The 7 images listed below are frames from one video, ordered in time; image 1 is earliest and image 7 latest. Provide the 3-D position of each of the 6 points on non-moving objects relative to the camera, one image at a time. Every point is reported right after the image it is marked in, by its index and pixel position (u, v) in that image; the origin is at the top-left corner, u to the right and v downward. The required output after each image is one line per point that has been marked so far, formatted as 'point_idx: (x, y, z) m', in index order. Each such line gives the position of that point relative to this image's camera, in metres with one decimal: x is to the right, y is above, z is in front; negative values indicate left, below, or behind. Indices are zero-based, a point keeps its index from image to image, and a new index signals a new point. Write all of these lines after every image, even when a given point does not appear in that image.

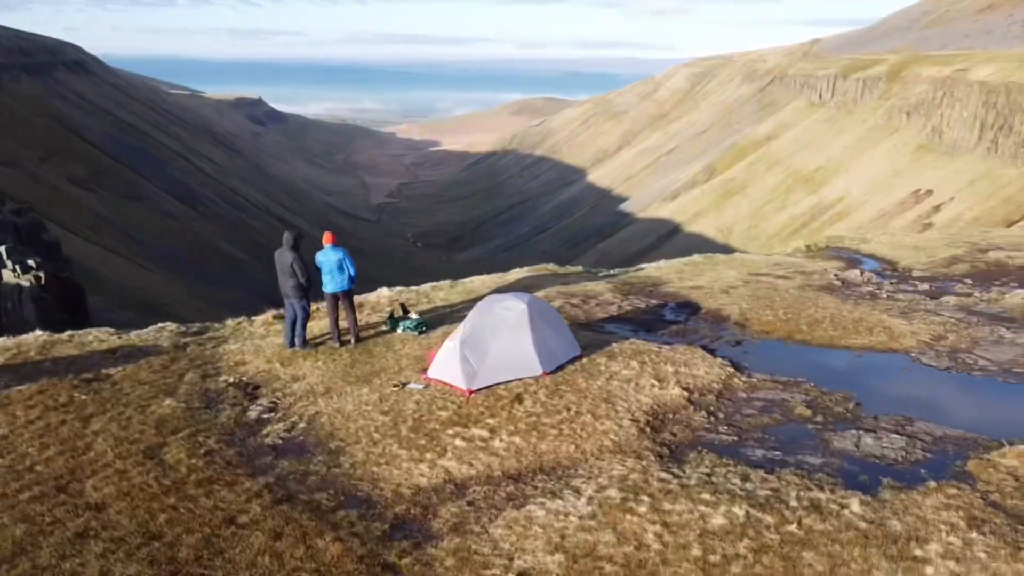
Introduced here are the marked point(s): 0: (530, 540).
0: (+0.3, -3.2, +10.2) m
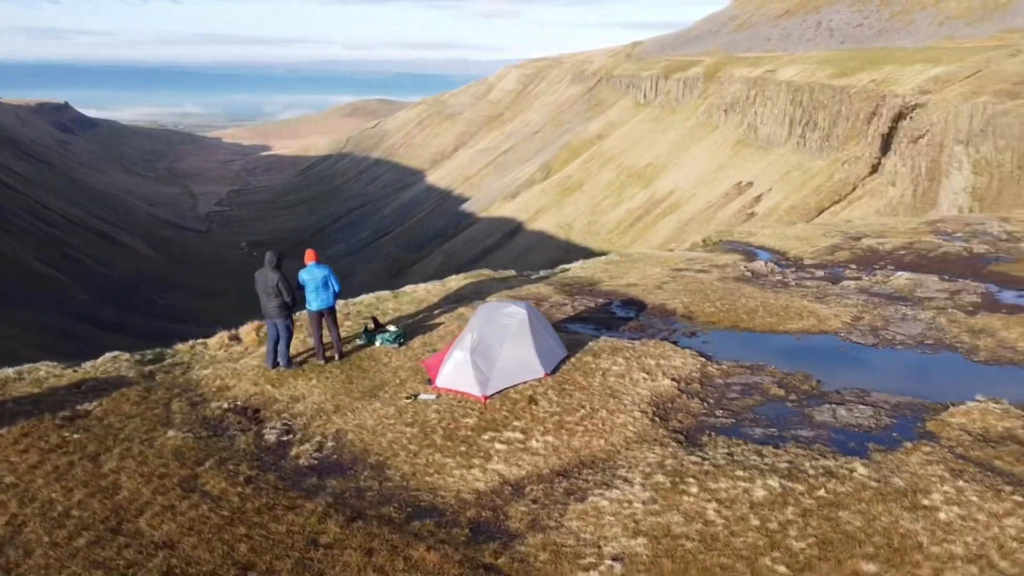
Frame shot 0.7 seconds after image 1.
0: (+1.3, -3.3, +11.0) m
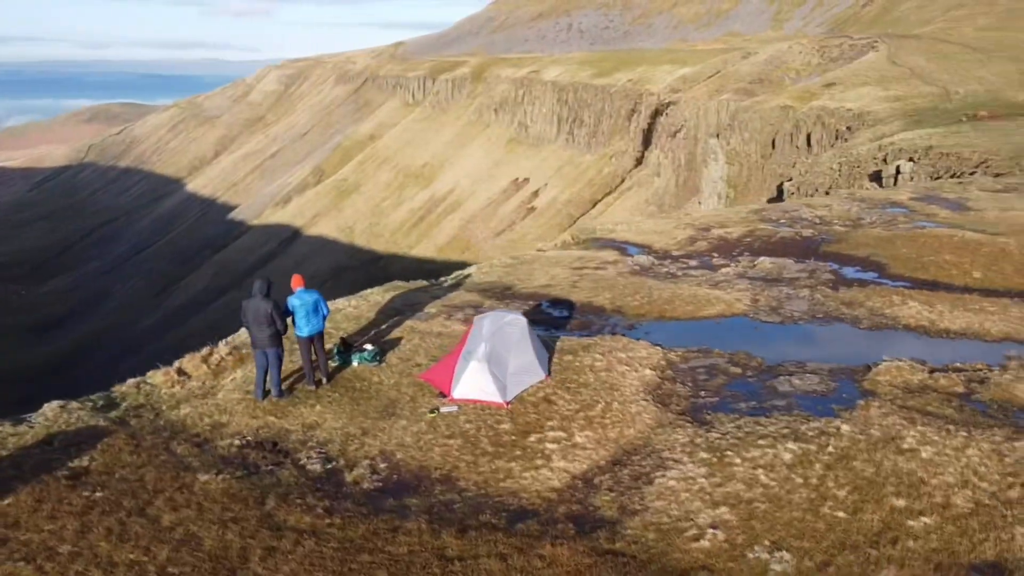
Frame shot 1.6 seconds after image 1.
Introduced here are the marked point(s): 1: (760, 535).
0: (+2.8, -3.3, +12.5) m
1: (+3.6, -3.6, +11.7) m
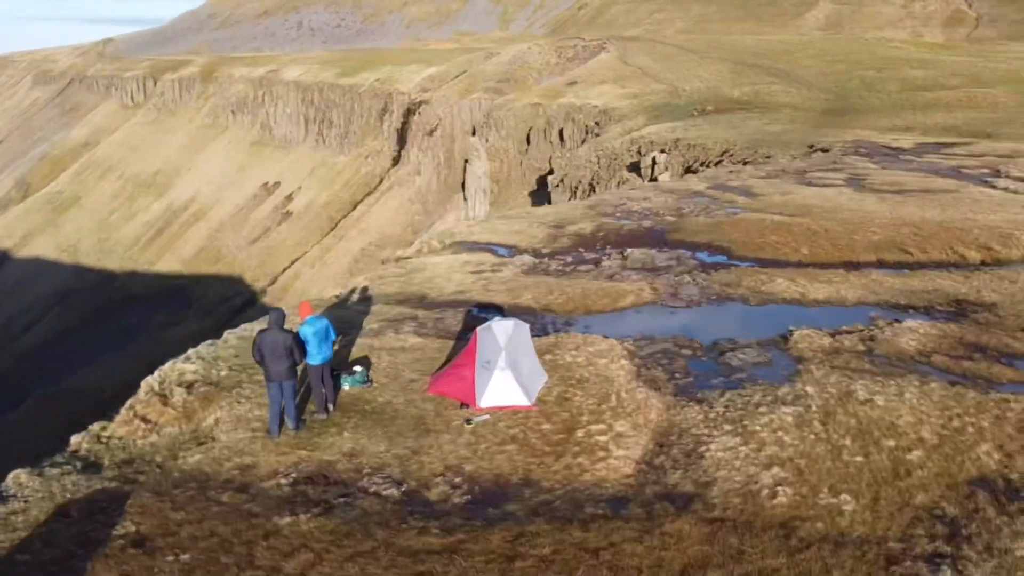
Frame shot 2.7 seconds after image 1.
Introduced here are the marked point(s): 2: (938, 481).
0: (+4.2, -3.2, +14.5) m
1: (+5.2, -3.4, +14.0) m
2: (+7.5, -3.4, +14.3) m
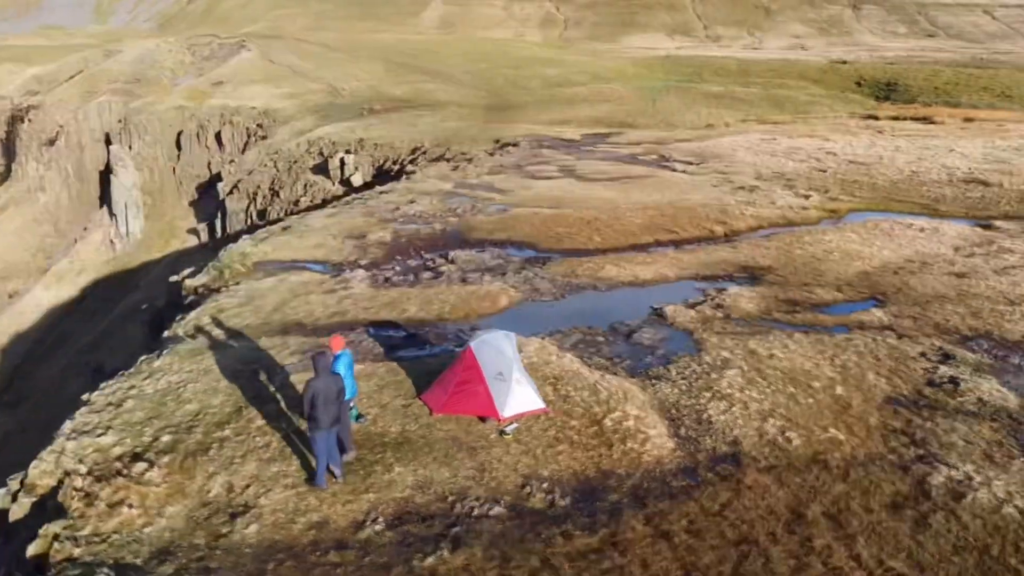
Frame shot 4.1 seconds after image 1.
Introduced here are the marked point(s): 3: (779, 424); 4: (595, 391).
0: (+5.1, -2.9, +17.4) m
1: (+6.3, -2.9, +17.4) m
2: (+8.2, -2.7, +18.7) m
3: (+5.7, -2.9, +17.5) m
4: (+1.9, -2.4, +18.8) m
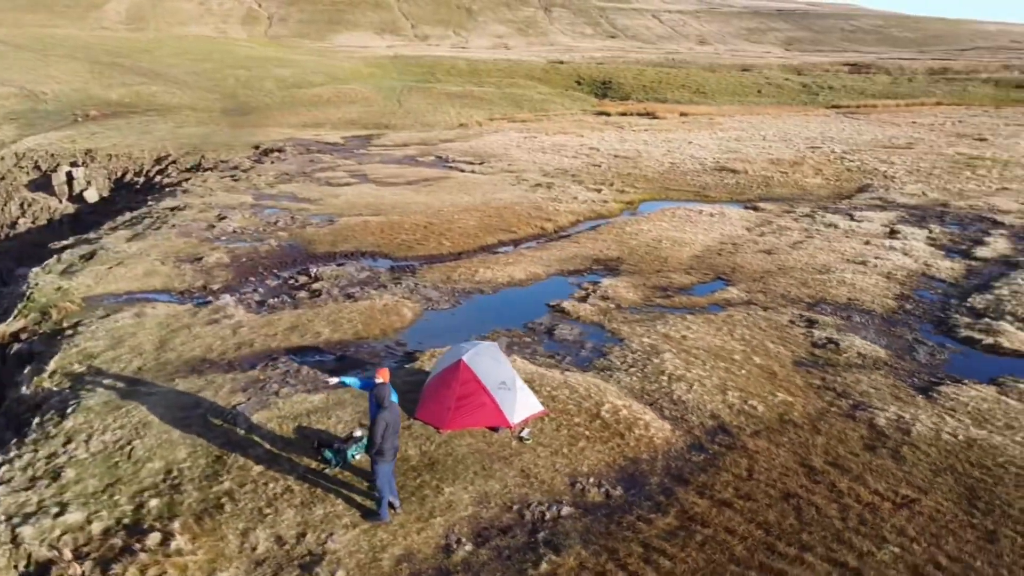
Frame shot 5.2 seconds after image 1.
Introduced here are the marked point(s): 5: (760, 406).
0: (+4.9, -2.7, +19.8) m
1: (+6.1, -2.6, +20.2) m
2: (+7.4, -2.2, +22.0) m
3: (+5.5, -2.6, +20.1) m
4: (+1.4, -2.5, +20.1) m
5: (+5.9, -2.8, +19.5) m
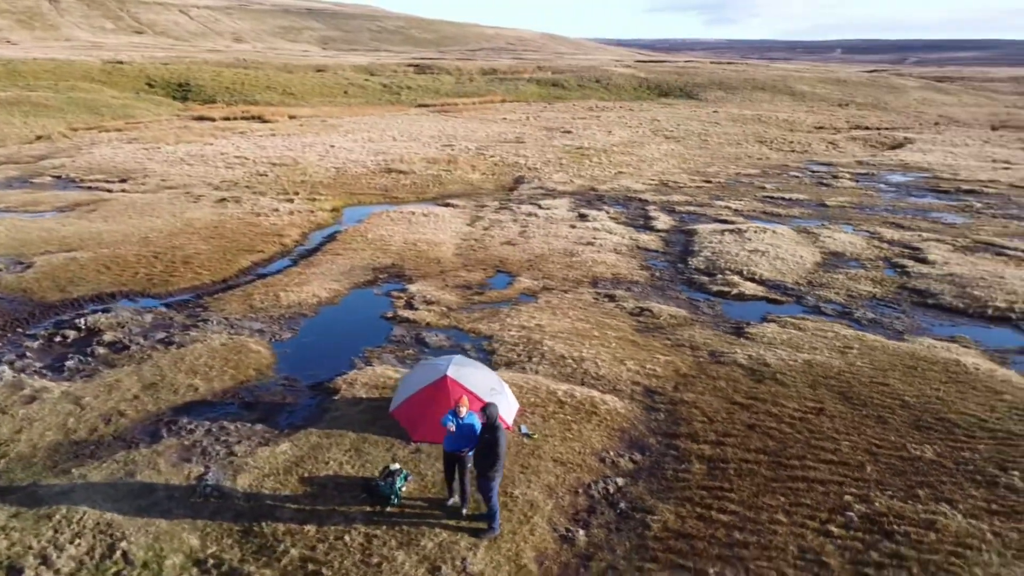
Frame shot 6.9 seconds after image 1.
0: (+3.1, -2.3, +23.5) m
1: (+3.9, -2.1, +24.4) m
2: (+4.1, -1.6, +26.6) m
3: (+3.5, -2.2, +23.9) m
4: (0.0, -2.6, +21.9) m
5: (+4.1, -2.3, +23.7) m
